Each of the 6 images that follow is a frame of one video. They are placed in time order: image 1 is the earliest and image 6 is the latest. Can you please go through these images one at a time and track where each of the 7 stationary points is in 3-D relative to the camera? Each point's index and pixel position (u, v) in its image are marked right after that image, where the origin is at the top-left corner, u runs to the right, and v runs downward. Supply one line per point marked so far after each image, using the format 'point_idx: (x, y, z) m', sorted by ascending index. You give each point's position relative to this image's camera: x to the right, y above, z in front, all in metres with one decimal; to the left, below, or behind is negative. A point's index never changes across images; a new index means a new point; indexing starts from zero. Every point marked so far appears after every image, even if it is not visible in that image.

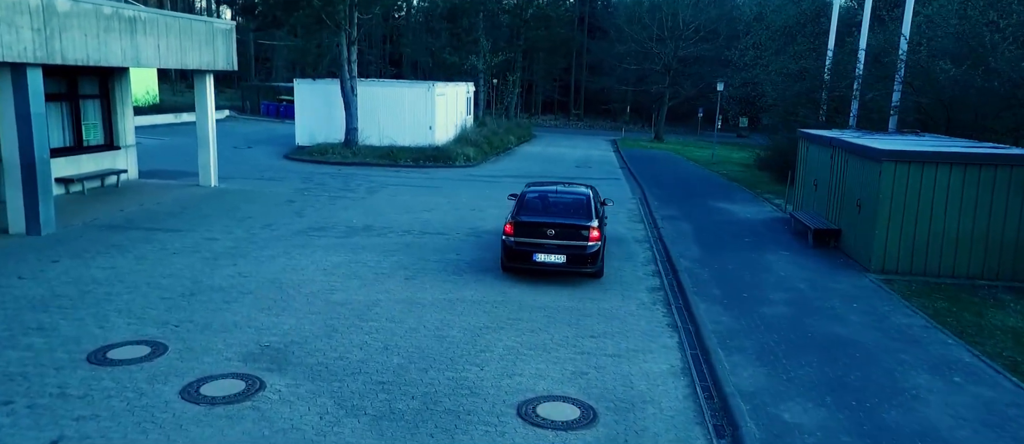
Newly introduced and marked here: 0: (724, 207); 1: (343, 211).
0: (+5.2, +0.4, +17.7) m
1: (-3.7, +0.3, +16.0) m
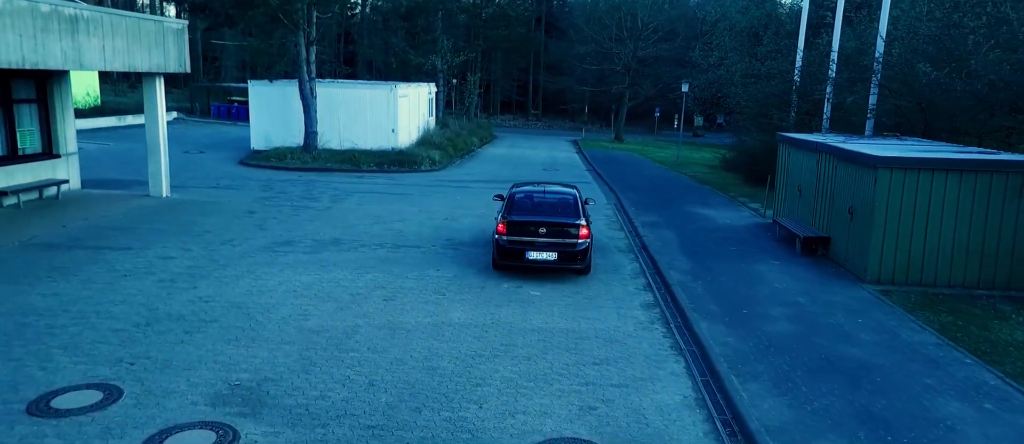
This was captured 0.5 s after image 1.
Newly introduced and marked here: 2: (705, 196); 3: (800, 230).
0: (+4.6, +0.2, +17.3) m
1: (-4.3, 0.0, +15.1) m
2: (+5.3, +0.7, +19.6) m
3: (+5.2, -0.1, +13.1) m
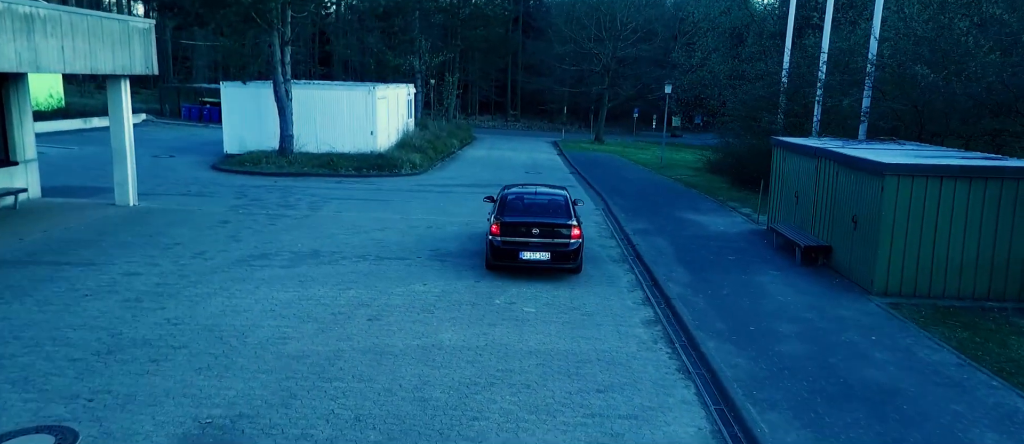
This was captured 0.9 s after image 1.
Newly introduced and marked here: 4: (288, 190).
0: (+4.3, +0.1, +16.9) m
1: (-4.5, -0.2, +14.3) m
2: (+4.8, +0.5, +19.1) m
3: (+5.0, -0.3, +12.6) m
4: (-6.1, +0.9, +19.7) m
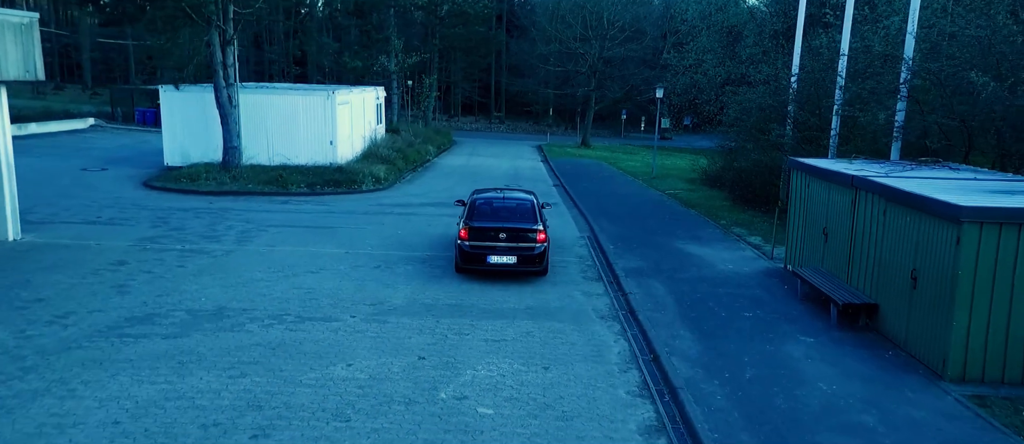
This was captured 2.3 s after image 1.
0: (+3.6, -0.6, +14.2) m
1: (-5.1, -0.9, +11.5) m
2: (+4.2, -0.1, +16.5) m
3: (+4.5, -0.9, +10.0) m
4: (-6.8, +0.2, +16.9) m
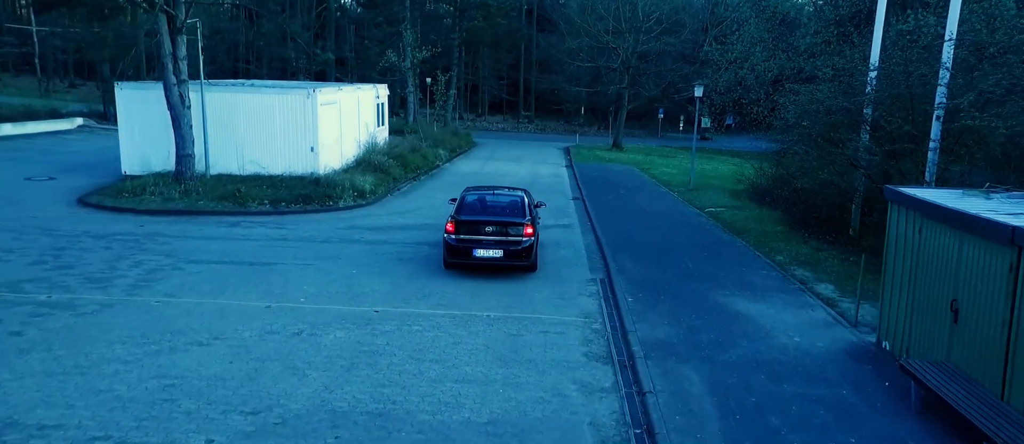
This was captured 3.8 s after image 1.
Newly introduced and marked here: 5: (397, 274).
0: (+3.4, -1.3, +10.3) m
1: (-5.5, -1.5, +8.1) m
2: (+4.0, -0.8, +12.5) m
3: (+4.0, -1.6, +6.1) m
4: (-6.9, -0.4, +13.5) m
5: (-2.0, -0.9, +12.4) m
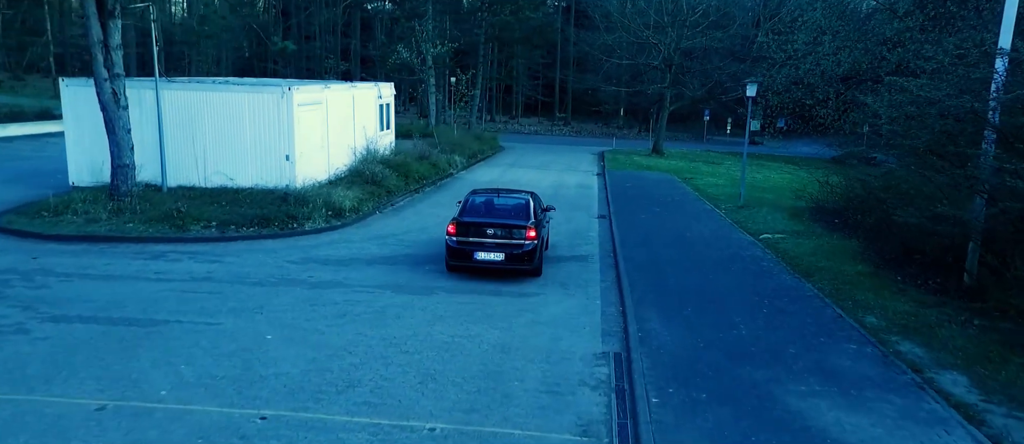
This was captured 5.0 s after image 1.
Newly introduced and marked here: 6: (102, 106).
0: (+3.0, -1.9, +6.5) m
1: (-6.0, -2.0, +4.7) m
2: (+3.7, -1.5, +8.7) m
3: (+3.3, -2.3, +2.2) m
4: (-7.1, -0.9, +10.3) m
5: (-2.3, -1.5, +8.8) m
6: (-8.4, +2.4, +14.8) m
